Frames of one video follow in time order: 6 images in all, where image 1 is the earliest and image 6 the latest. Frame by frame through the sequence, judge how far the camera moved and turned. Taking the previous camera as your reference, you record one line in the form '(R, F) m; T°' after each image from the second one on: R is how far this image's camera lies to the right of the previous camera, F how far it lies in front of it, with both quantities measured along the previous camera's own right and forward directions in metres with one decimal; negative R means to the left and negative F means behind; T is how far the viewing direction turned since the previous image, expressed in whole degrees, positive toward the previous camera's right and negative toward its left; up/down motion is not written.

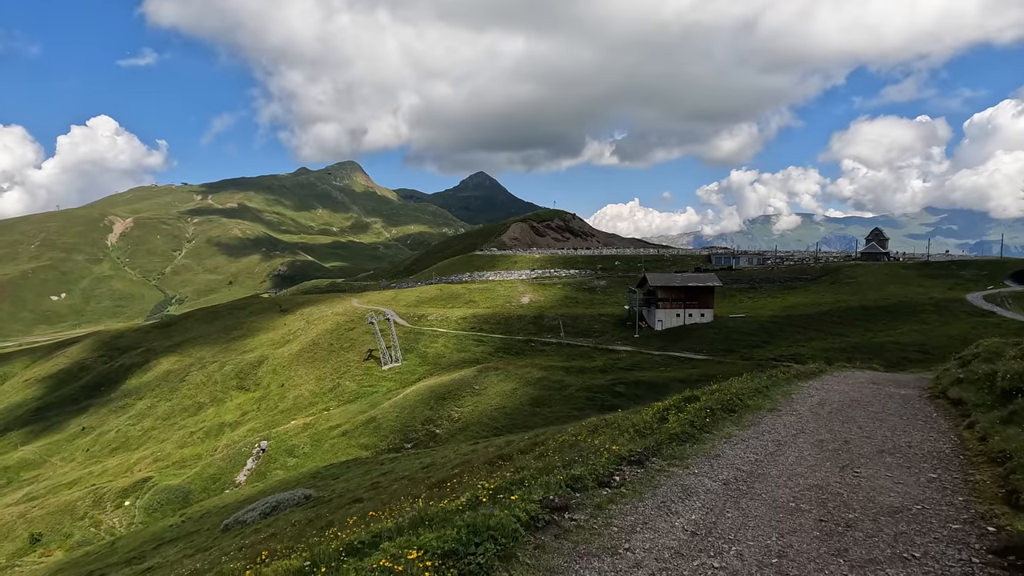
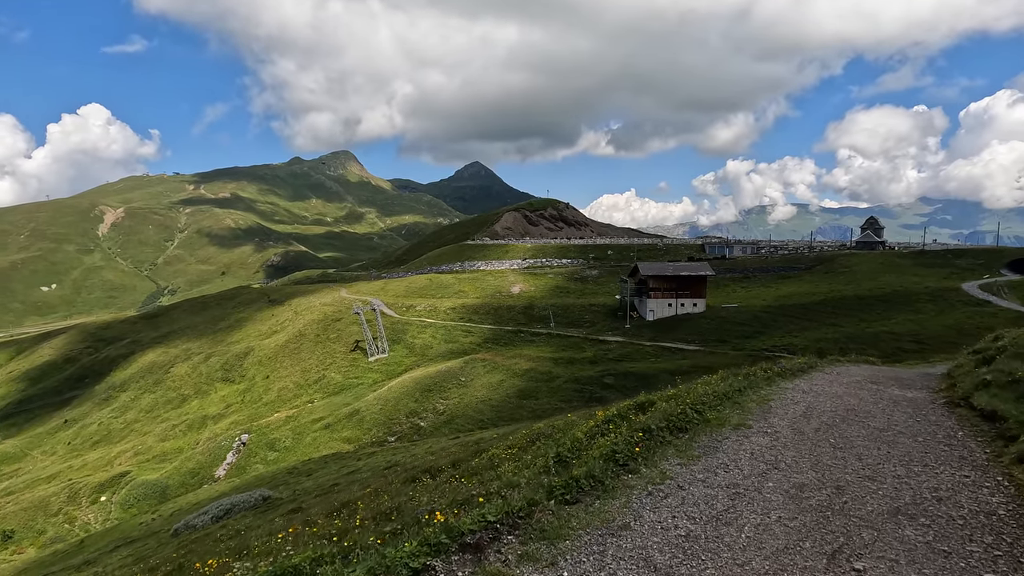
(+1.3, +2.2) m; +1°
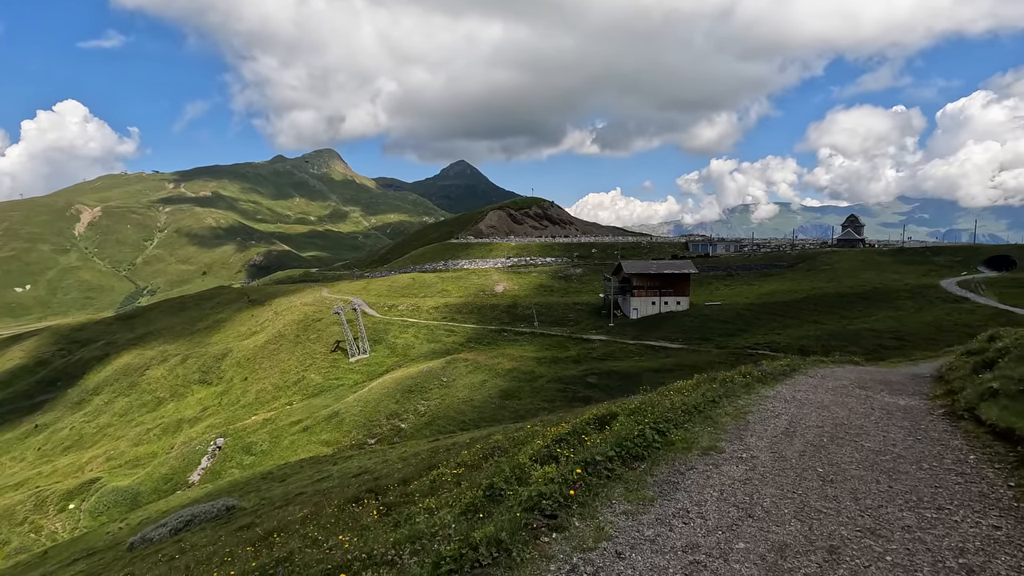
(+0.7, +0.9) m; +2°
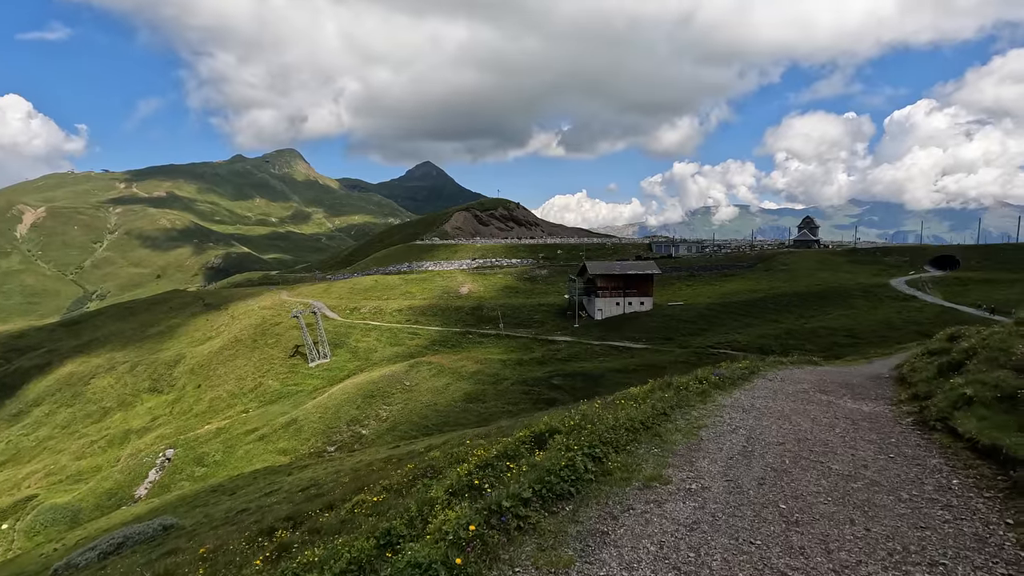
(+0.8, +0.6) m; +4°
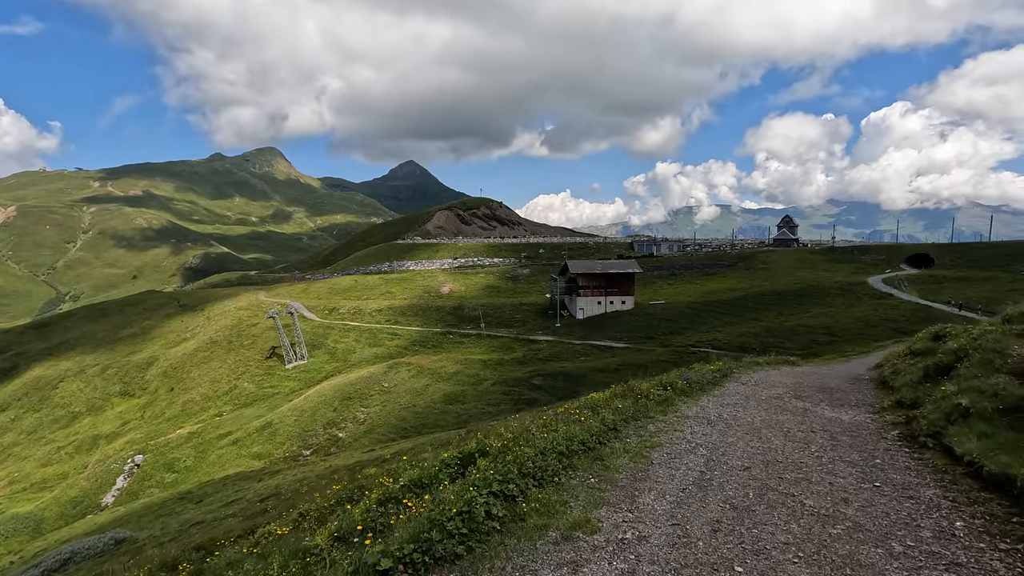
(+0.7, +0.8) m; +2°
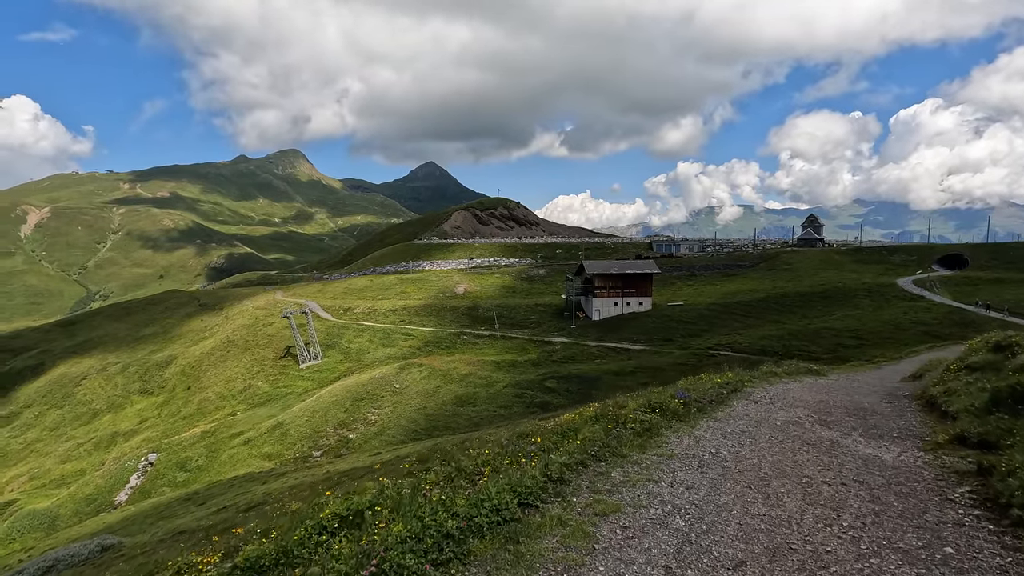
(+0.5, +1.7) m; -2°
